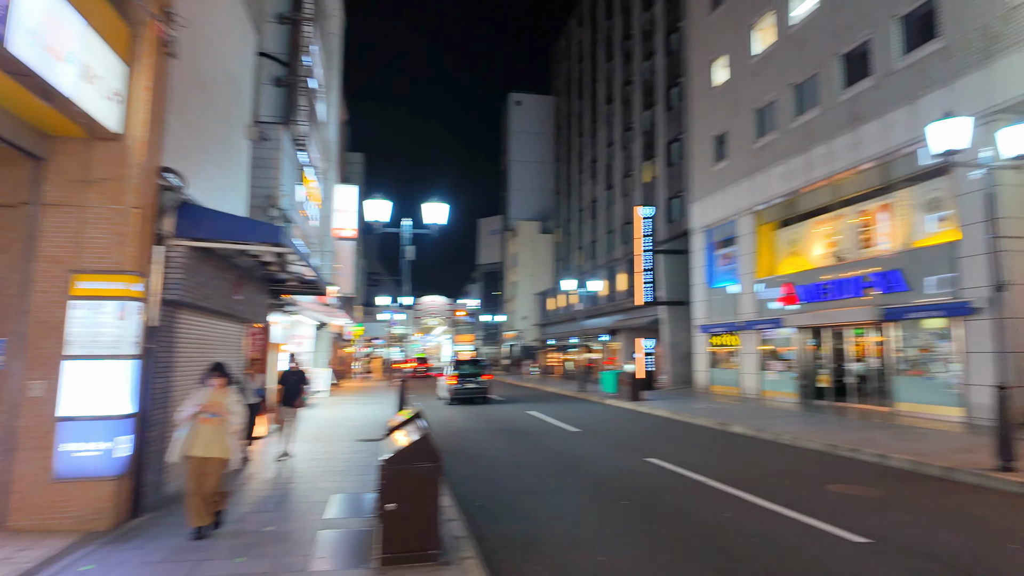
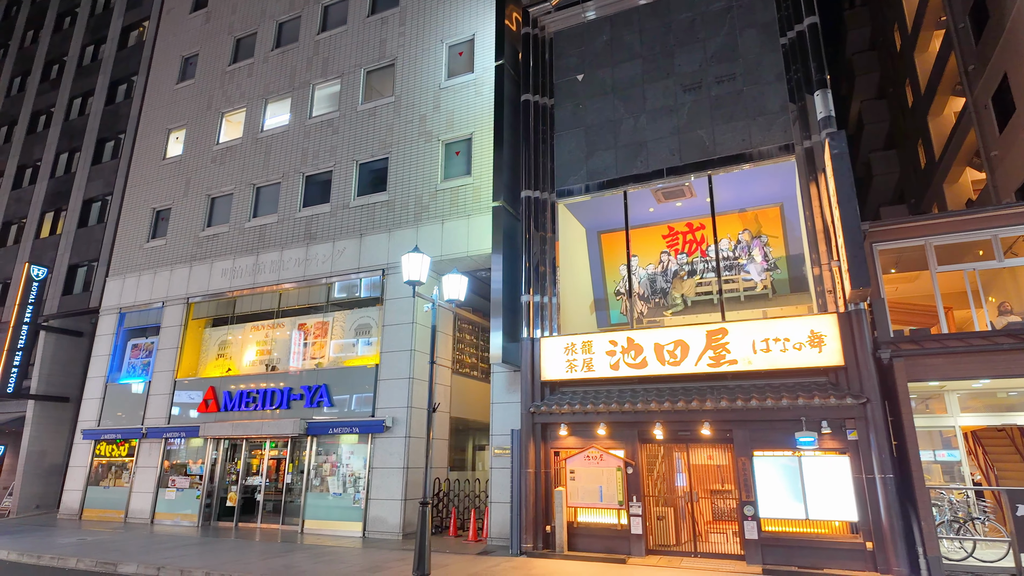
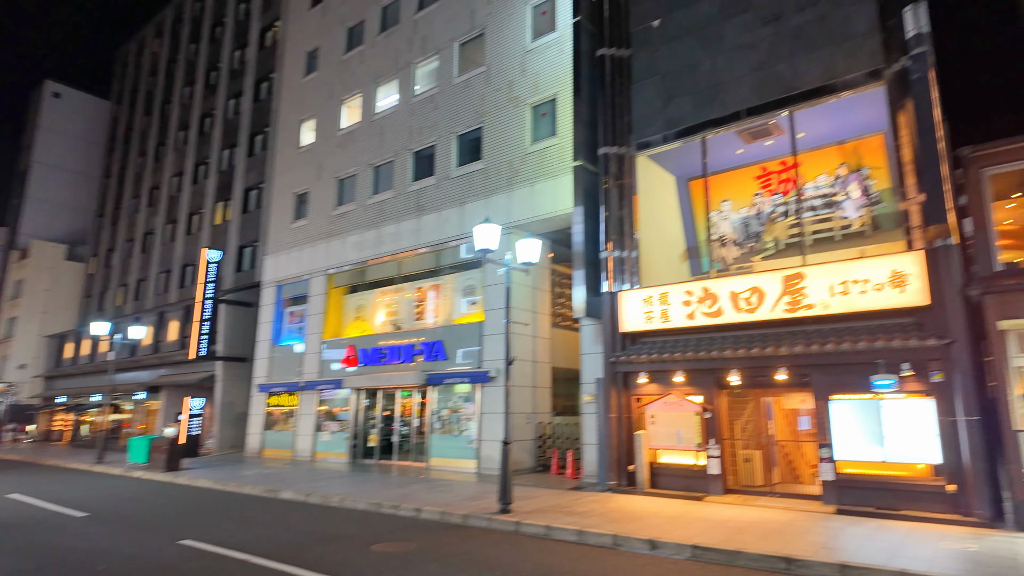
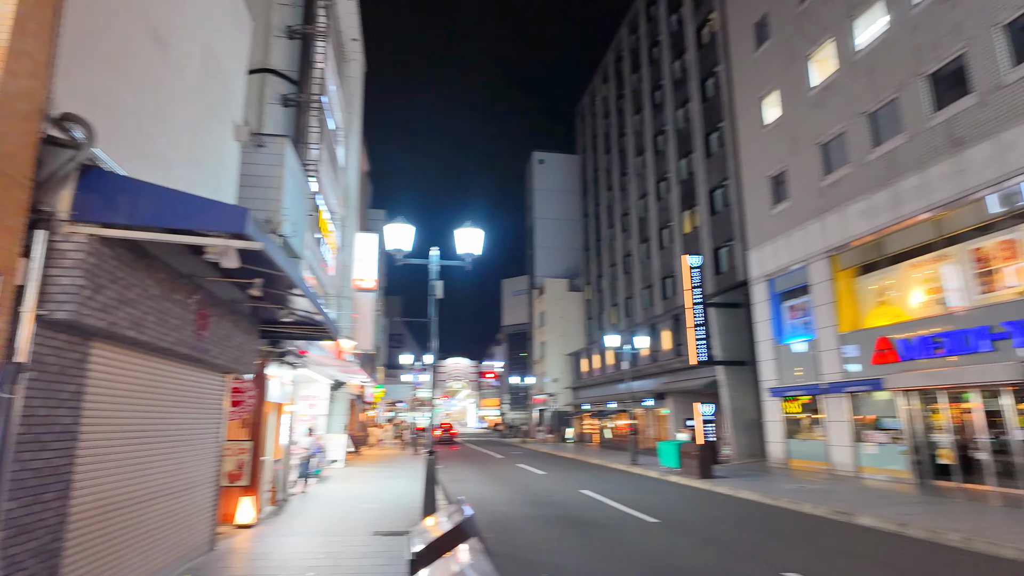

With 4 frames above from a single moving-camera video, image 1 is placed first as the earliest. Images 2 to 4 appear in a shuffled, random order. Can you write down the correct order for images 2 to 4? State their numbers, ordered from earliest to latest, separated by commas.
3, 2, 4
